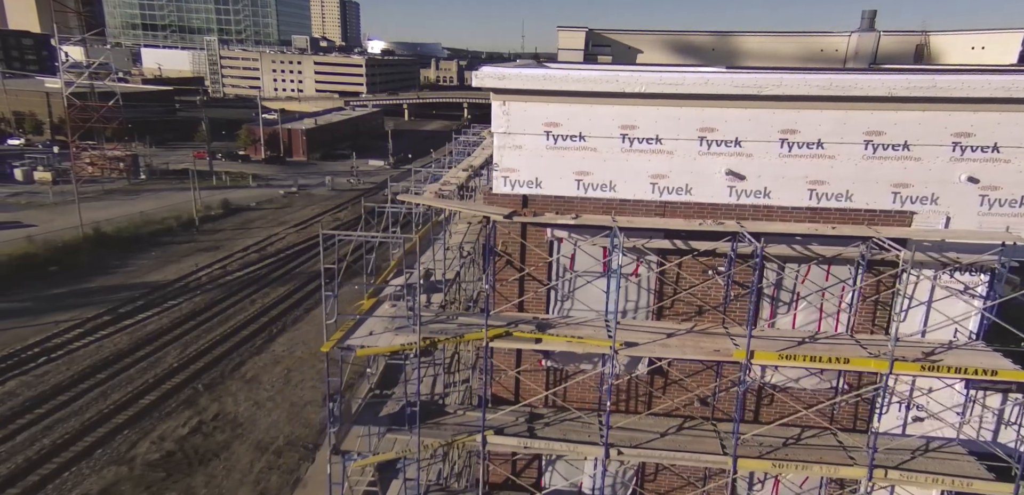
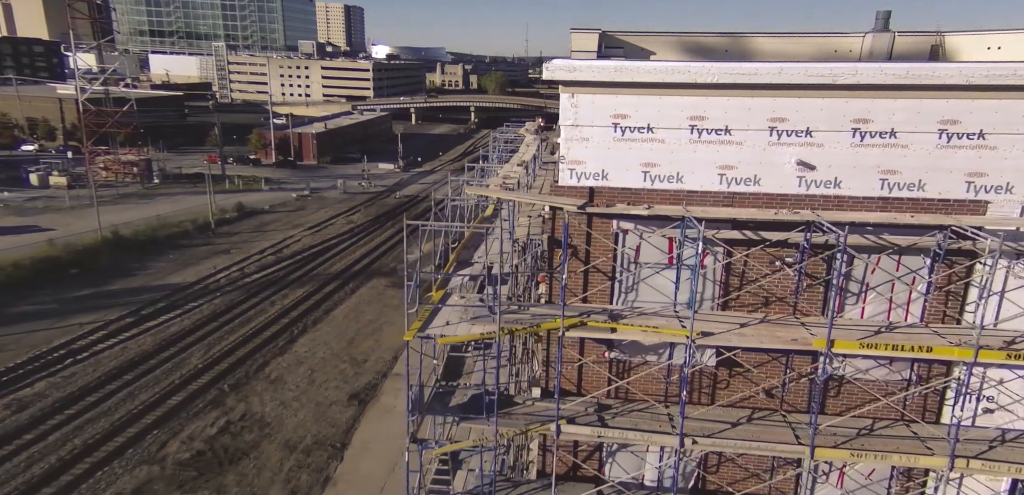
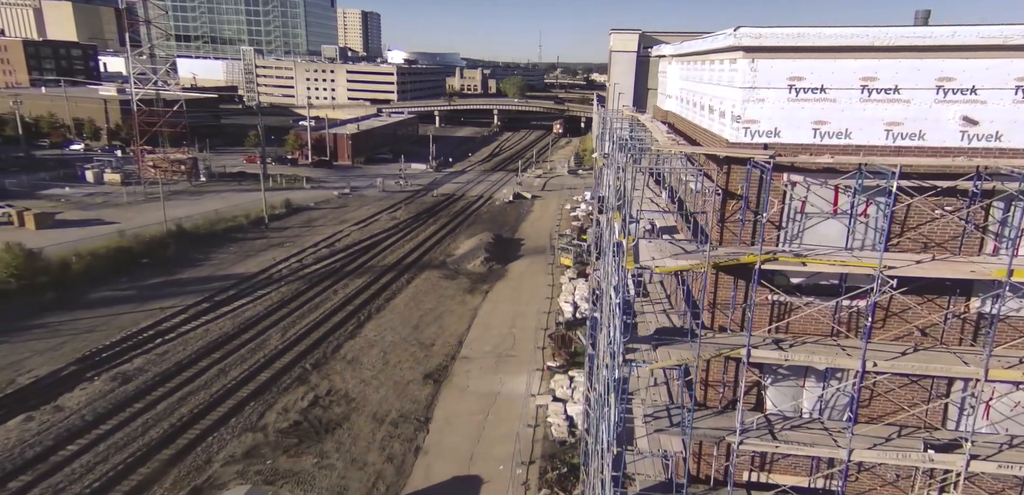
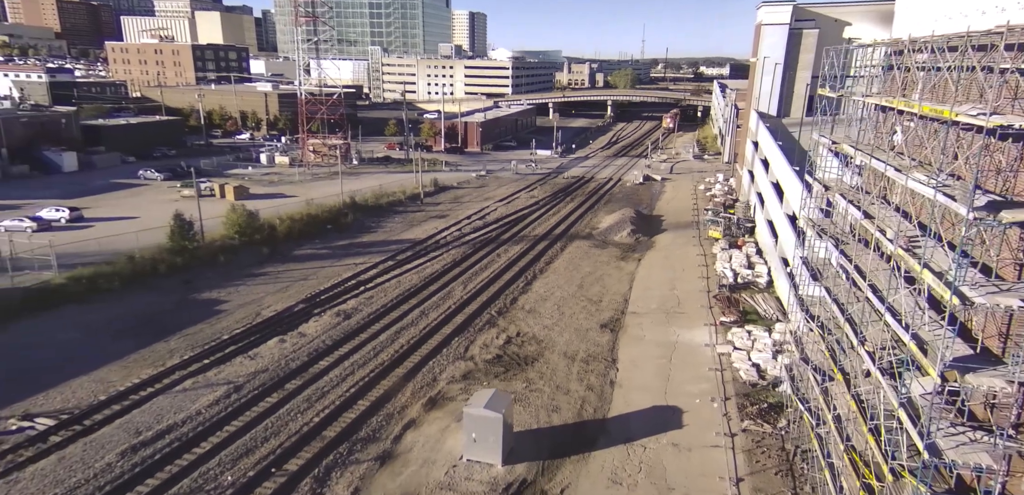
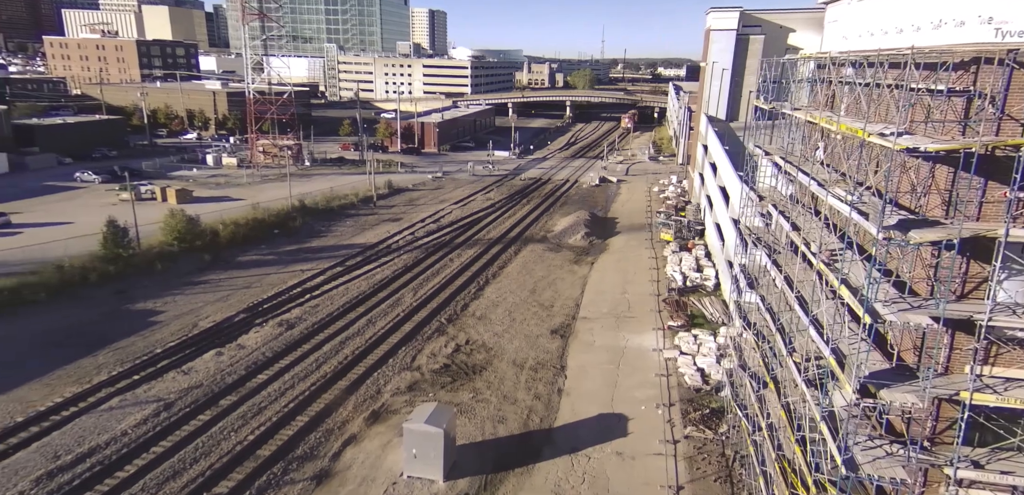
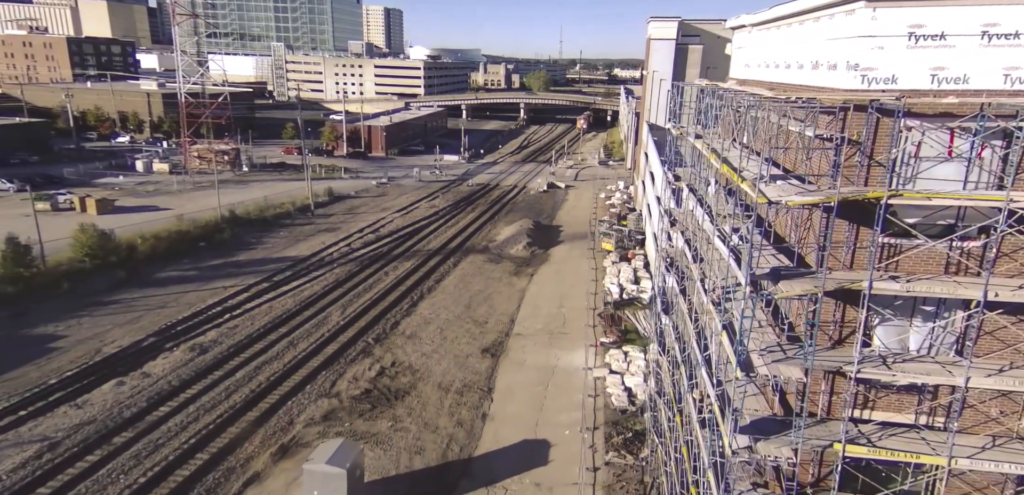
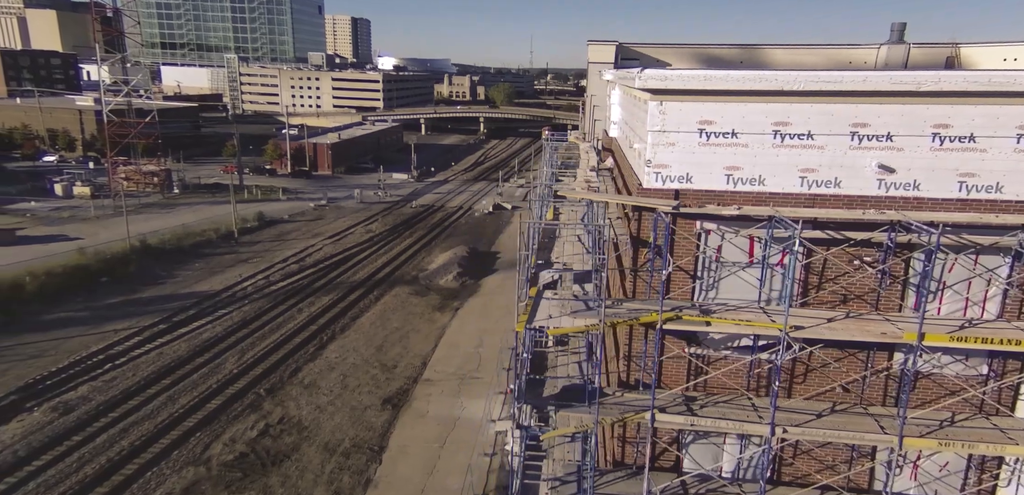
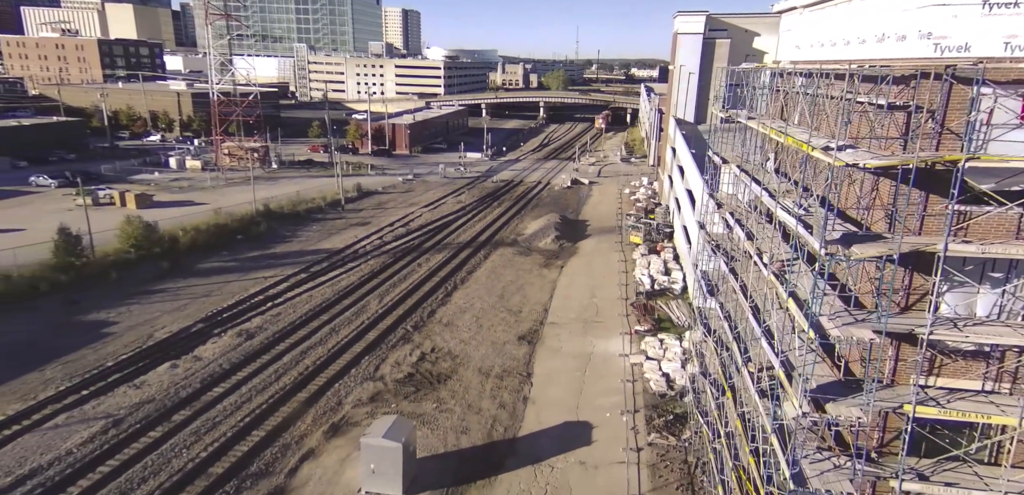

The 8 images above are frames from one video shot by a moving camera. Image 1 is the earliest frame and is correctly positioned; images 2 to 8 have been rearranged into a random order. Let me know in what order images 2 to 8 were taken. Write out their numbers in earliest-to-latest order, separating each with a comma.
2, 7, 3, 6, 8, 5, 4
